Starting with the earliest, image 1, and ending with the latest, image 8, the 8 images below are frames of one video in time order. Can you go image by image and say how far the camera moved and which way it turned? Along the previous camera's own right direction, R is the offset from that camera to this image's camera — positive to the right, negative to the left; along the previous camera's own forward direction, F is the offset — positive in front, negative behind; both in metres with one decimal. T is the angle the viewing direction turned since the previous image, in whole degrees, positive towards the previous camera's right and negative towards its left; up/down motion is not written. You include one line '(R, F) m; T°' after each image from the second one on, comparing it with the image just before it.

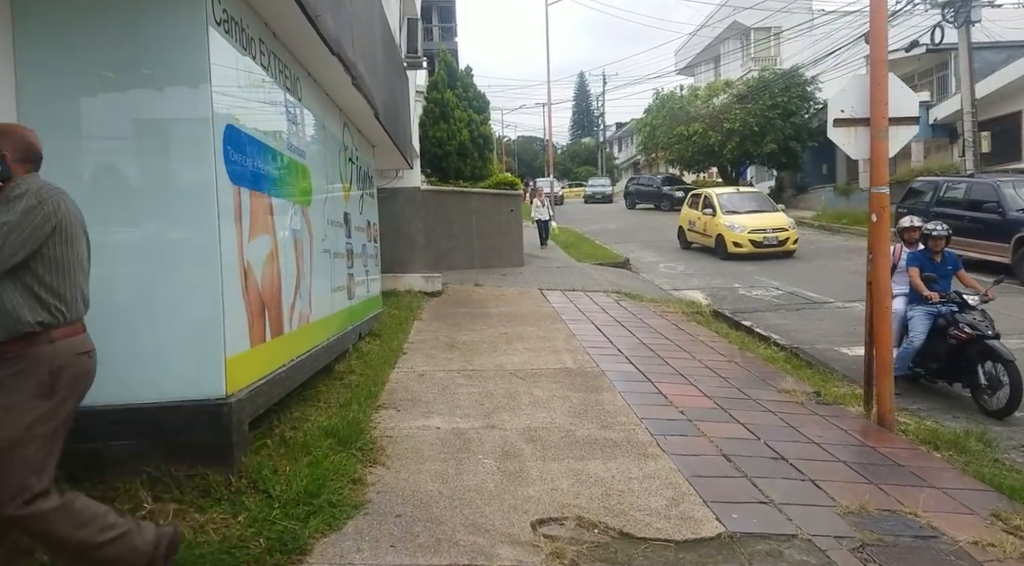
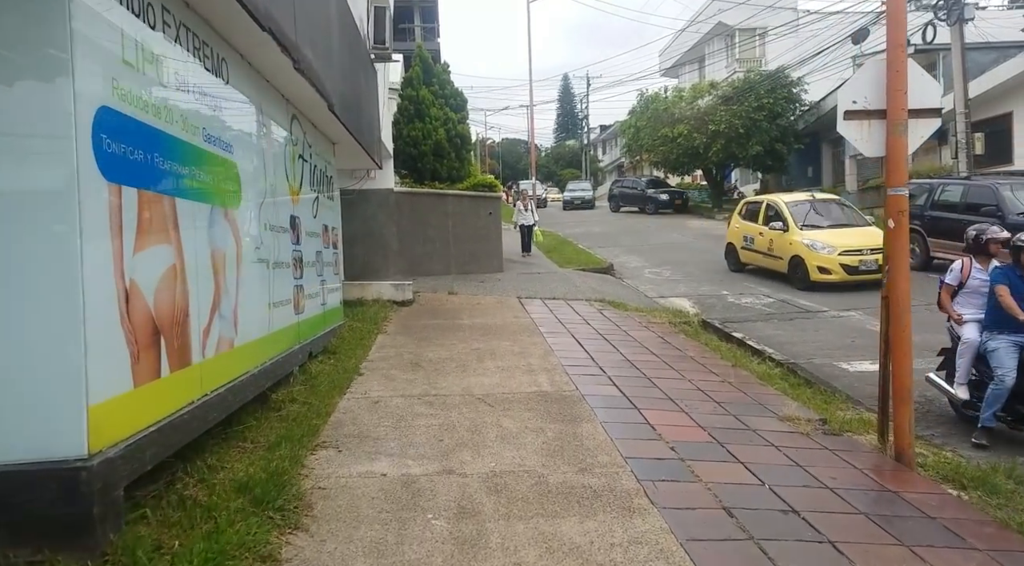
(+0.1, +0.9) m; +1°
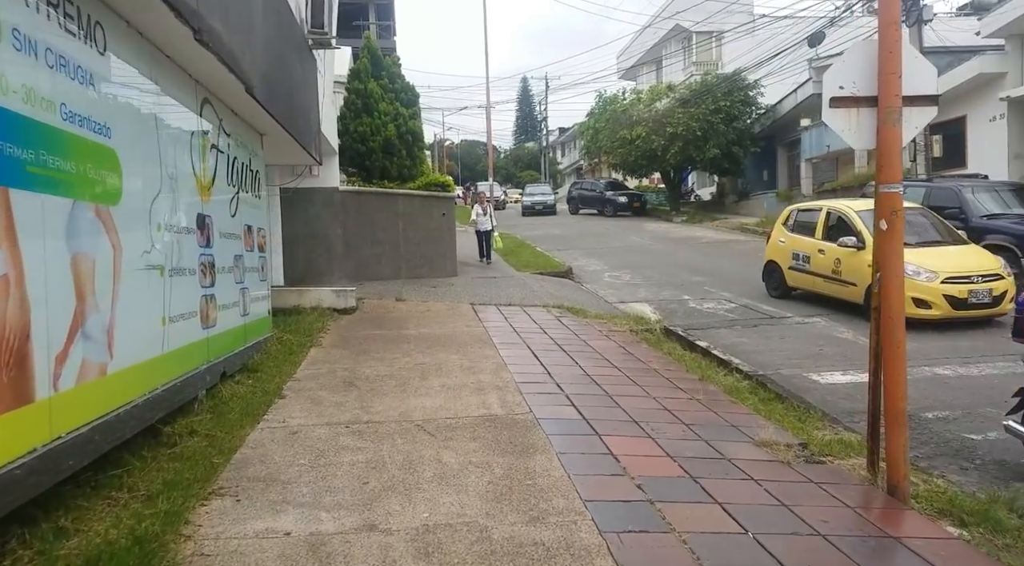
(+0.1, +0.8) m; +3°
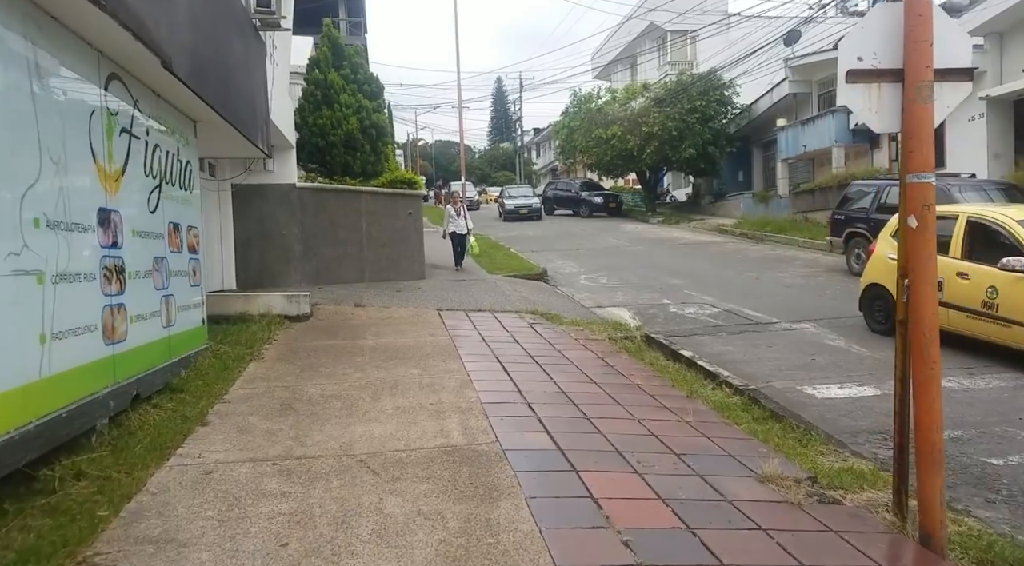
(+0.1, +0.9) m; +2°
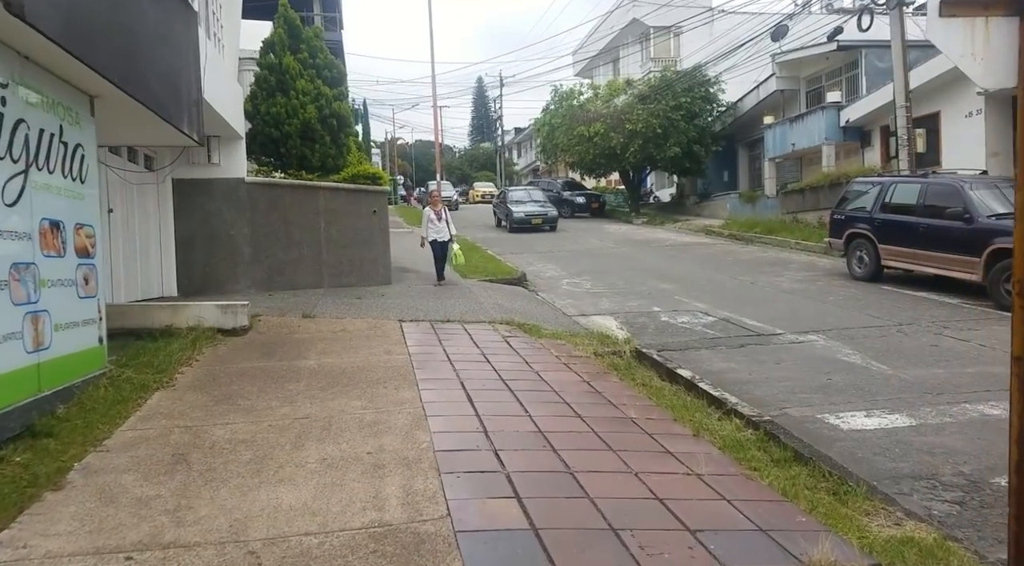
(+0.1, +1.4) m; +1°
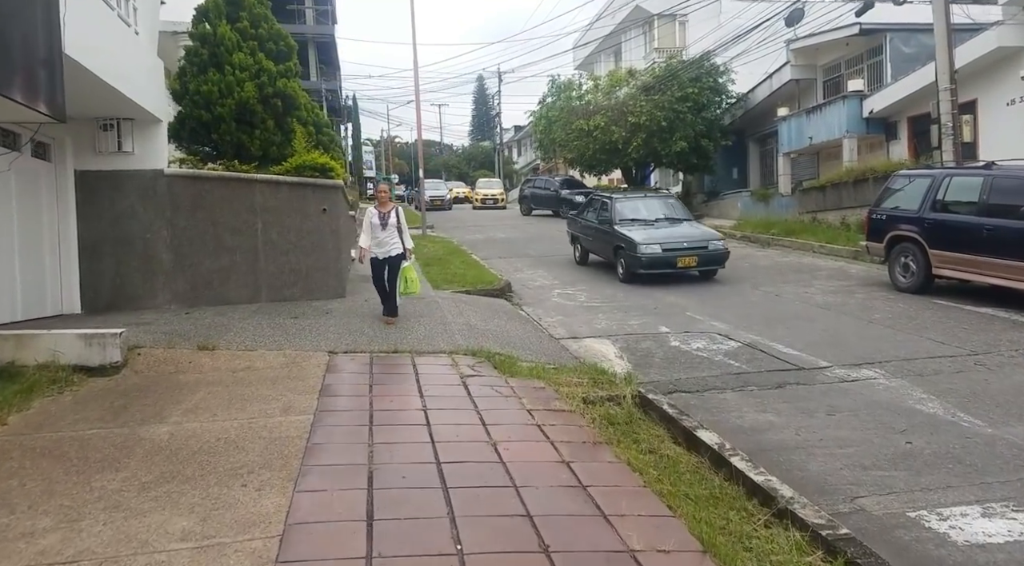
(+0.3, +2.3) m; 0°
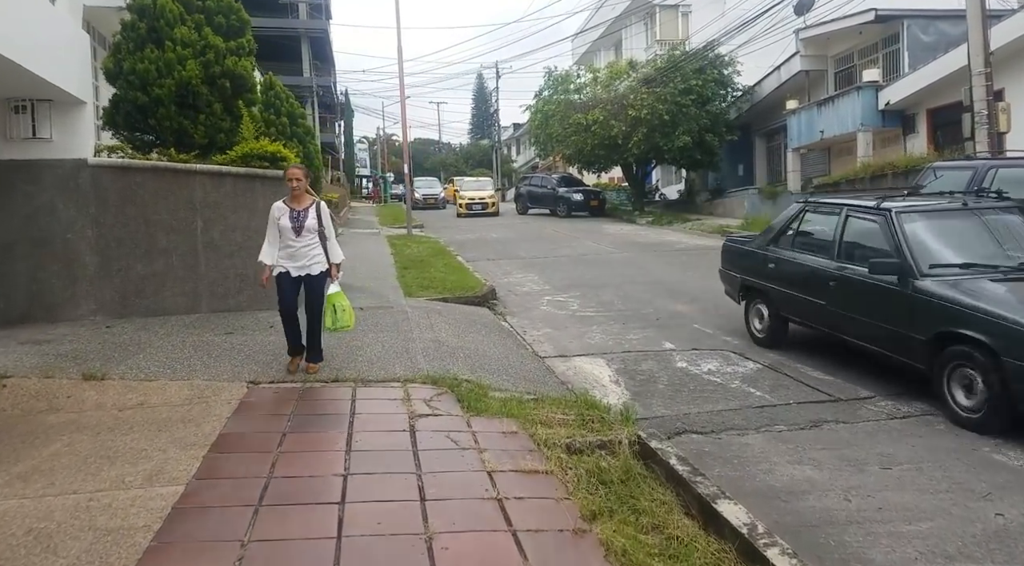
(+0.2, +1.5) m; 0°
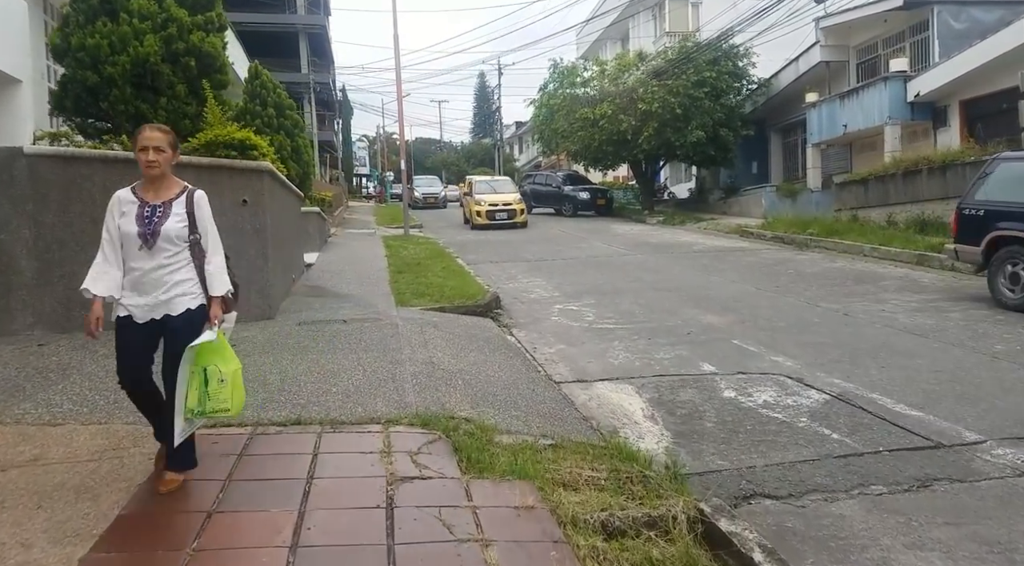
(-0.1, +1.4) m; 0°
